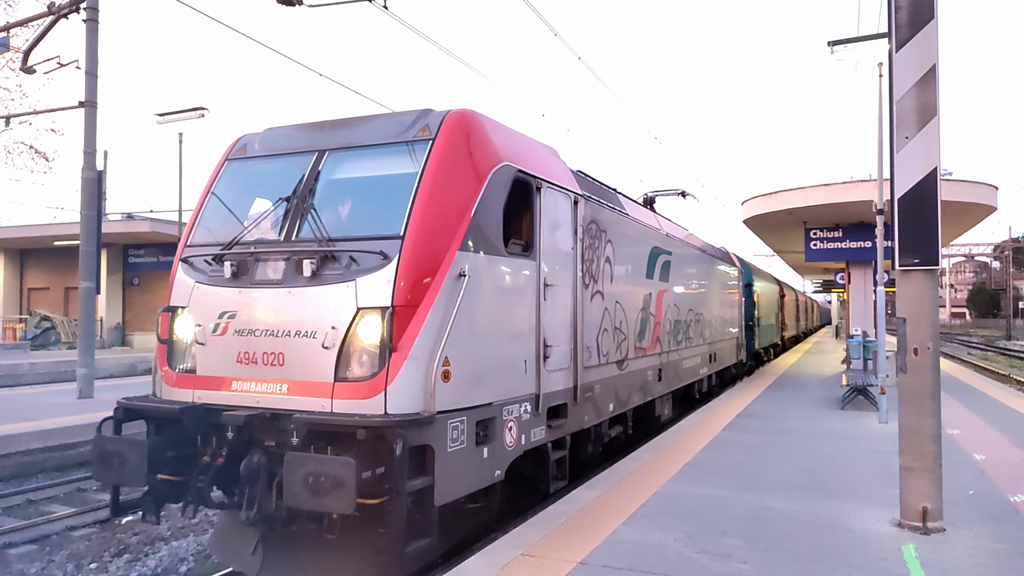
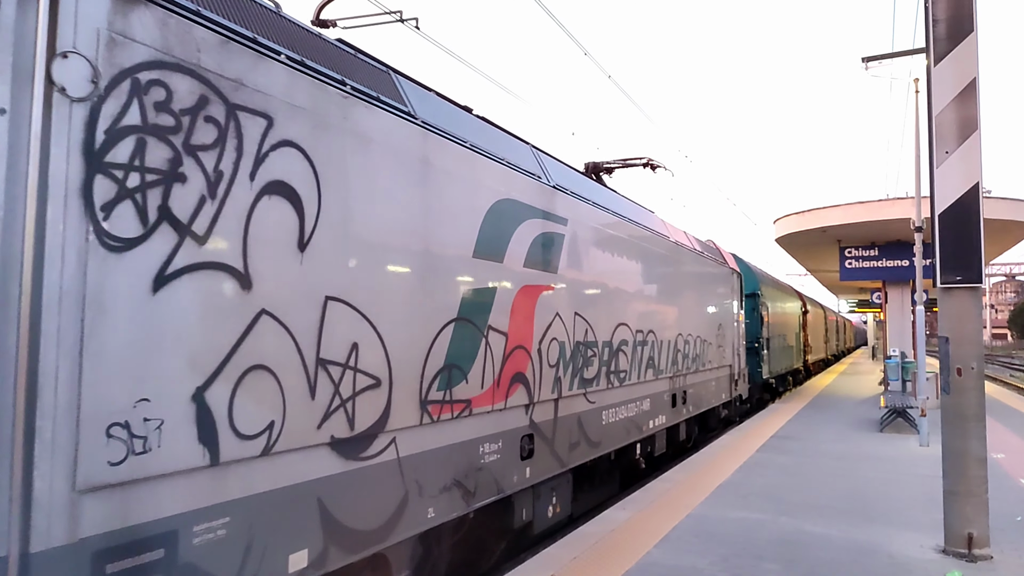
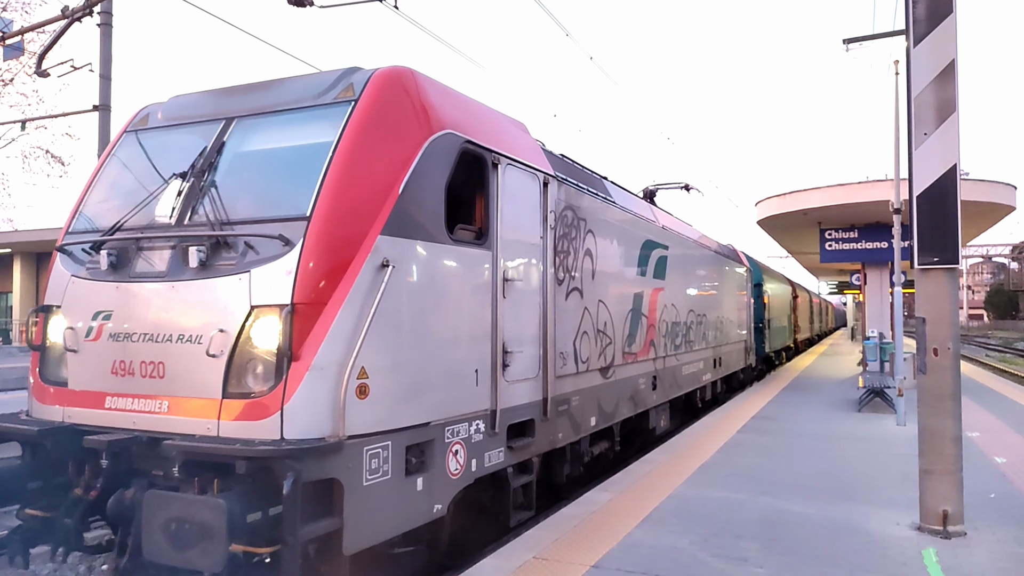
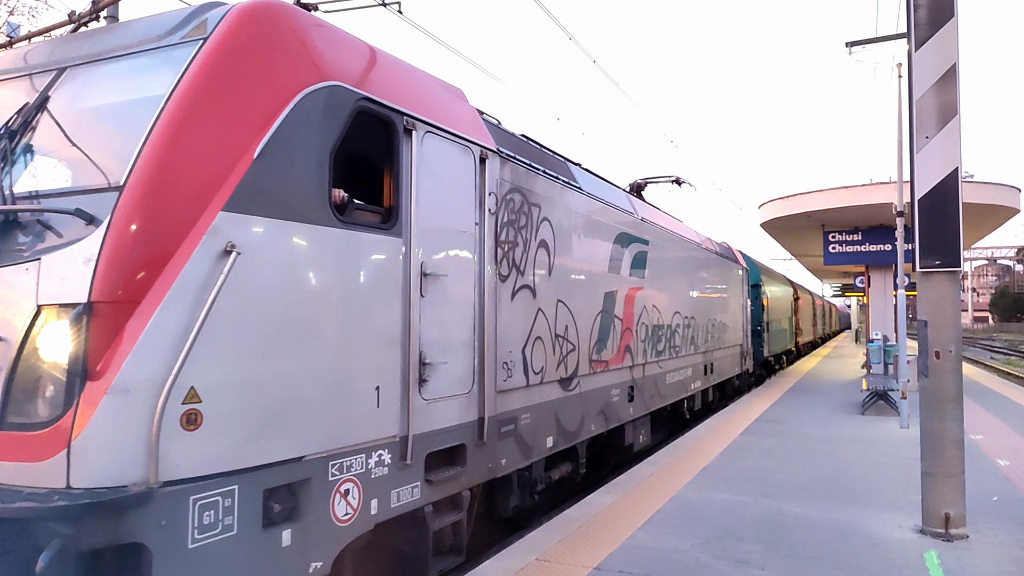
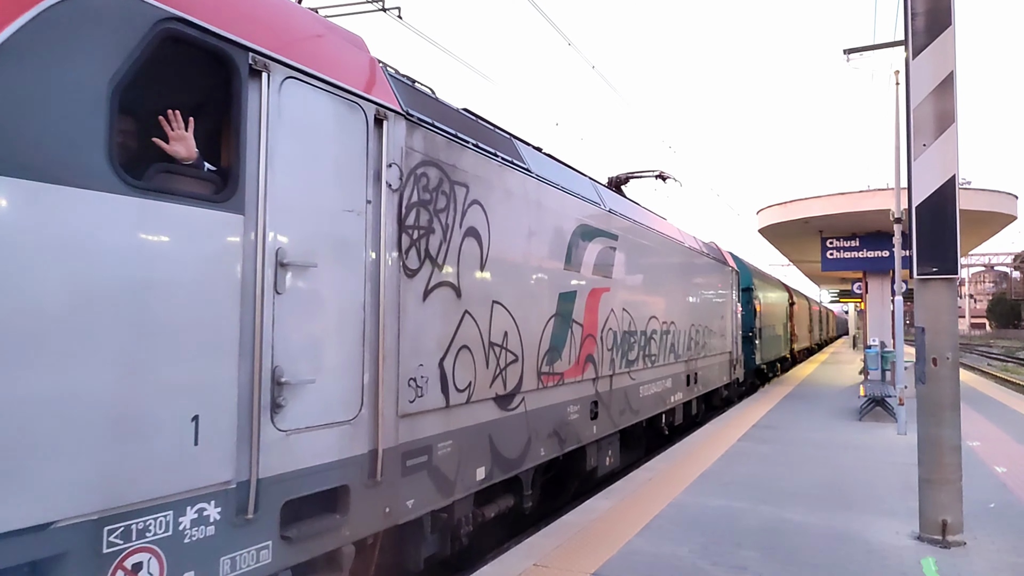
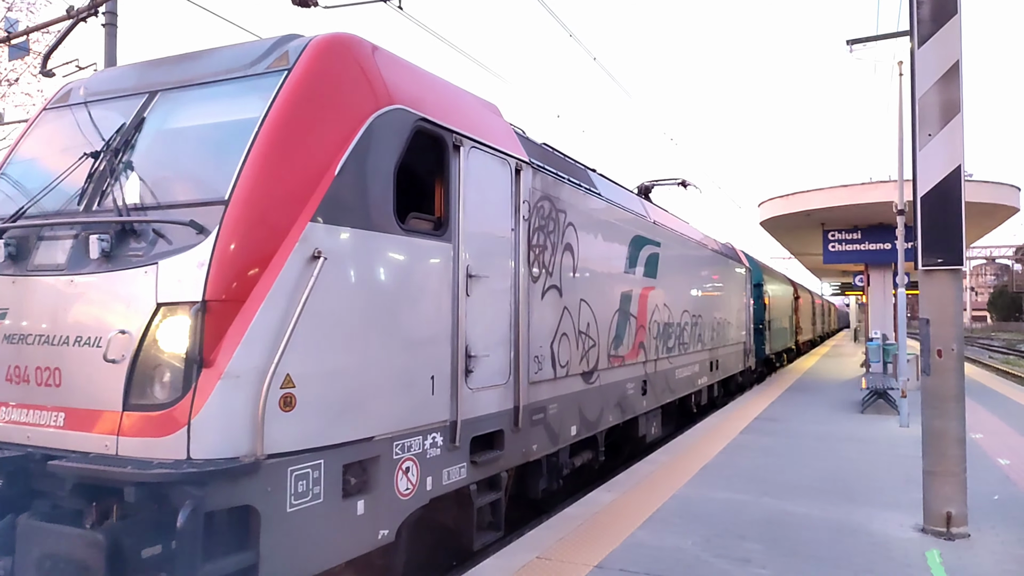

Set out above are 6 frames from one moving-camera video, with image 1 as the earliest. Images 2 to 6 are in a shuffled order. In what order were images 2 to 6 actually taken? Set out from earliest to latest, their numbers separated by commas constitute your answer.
3, 6, 4, 5, 2
